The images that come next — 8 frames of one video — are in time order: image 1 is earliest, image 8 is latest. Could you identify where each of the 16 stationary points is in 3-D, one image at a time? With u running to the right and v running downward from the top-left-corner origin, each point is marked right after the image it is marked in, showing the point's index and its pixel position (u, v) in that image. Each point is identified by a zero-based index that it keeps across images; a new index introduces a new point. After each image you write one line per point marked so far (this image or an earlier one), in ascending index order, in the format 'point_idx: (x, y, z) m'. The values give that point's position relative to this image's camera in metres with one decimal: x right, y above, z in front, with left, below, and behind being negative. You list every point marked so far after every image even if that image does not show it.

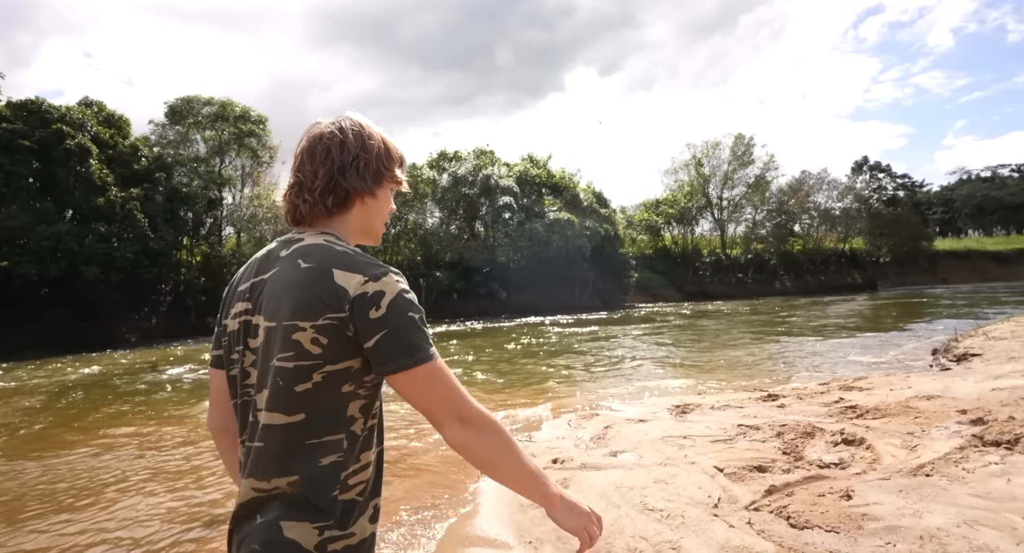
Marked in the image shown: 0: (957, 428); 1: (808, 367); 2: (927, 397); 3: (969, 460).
0: (+3.4, -1.1, +4.1) m
1: (+4.5, -1.4, +8.4) m
2: (+3.9, -1.1, +5.1) m
3: (+2.8, -1.1, +3.4) m
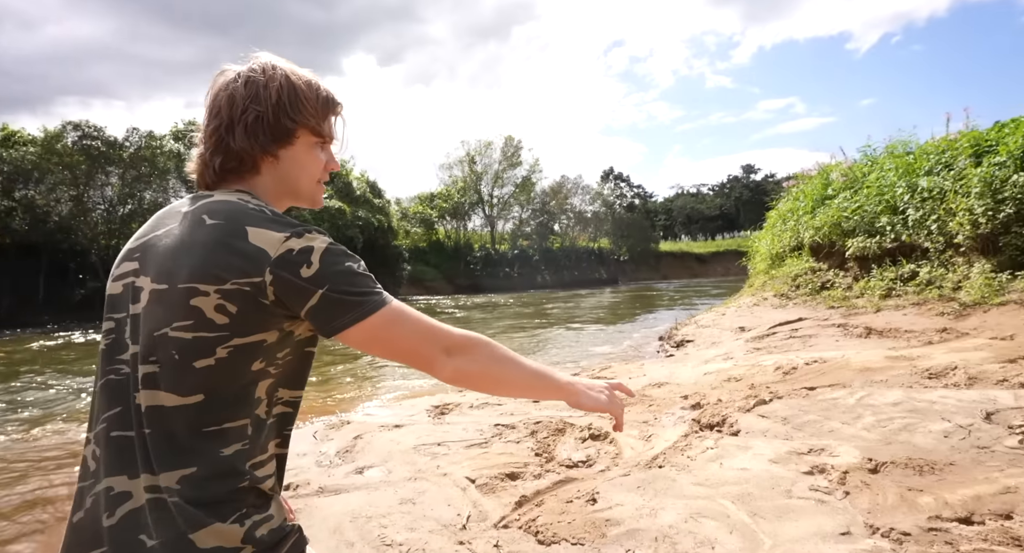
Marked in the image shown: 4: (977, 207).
0: (+1.4, -1.1, +4.5) m
1: (+0.8, -1.3, +8.9) m
2: (+1.5, -1.1, +5.6) m
3: (+1.2, -1.1, +3.6) m
4: (+6.4, +1.0, +7.5) m
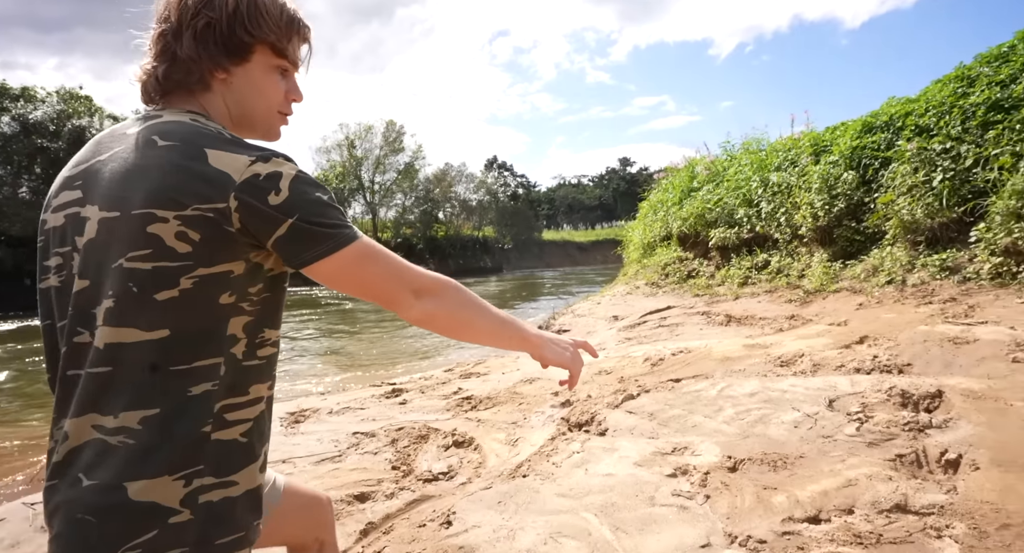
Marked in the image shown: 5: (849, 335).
0: (+0.3, -1.0, +4.3) m
1: (-1.1, -1.2, +8.5) m
2: (+0.2, -1.0, +5.4) m
3: (+0.3, -1.0, +3.4) m
4: (+4.6, +1.1, +8.2) m
5: (+2.7, -0.5, +4.4) m
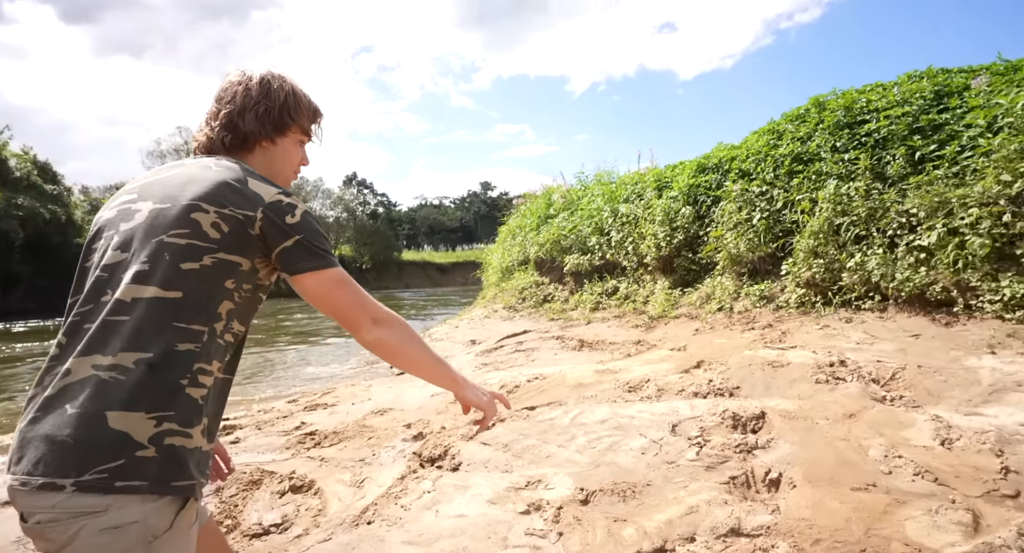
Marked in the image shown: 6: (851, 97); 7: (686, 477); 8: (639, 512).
0: (-0.8, -1.2, +4.0) m
1: (-3.2, -1.5, +7.7) m
2: (-1.2, -1.2, +5.0) m
3: (-0.6, -1.2, +3.1) m
4: (+2.4, +0.7, +8.9) m
5: (+1.5, -0.7, +4.8) m
6: (+4.1, +2.2, +6.5) m
7: (+0.8, -1.0, +2.7) m
8: (+0.6, -1.0, +2.4) m
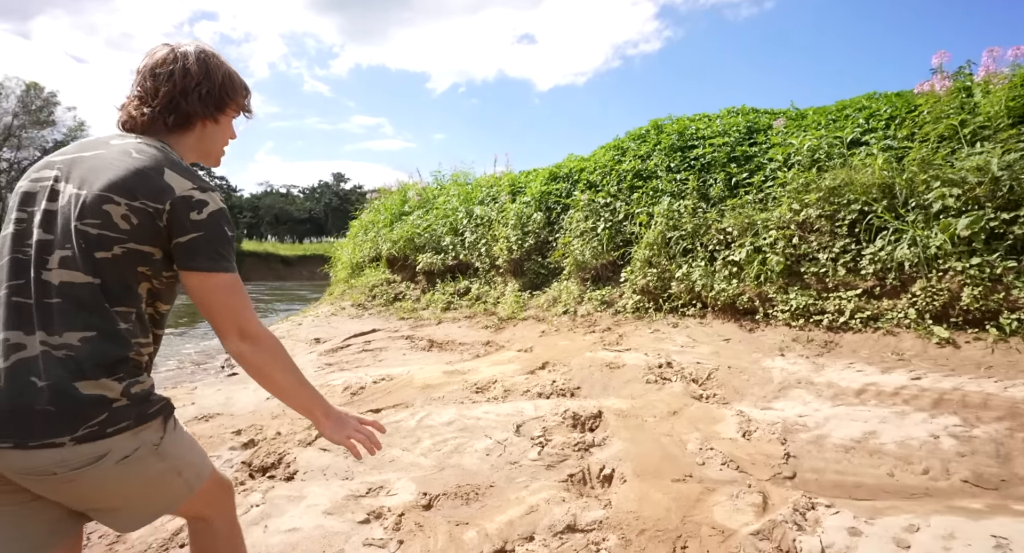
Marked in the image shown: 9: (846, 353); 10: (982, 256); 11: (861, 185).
0: (-1.9, -1.2, +3.6) m
1: (-5.2, -1.3, +6.5) m
2: (-2.5, -1.1, +4.5) m
3: (-1.4, -1.2, +2.8) m
4: (0.0, +0.7, +9.2) m
5: (+0.2, -0.8, +4.9) m
6: (+2.3, +2.0, +7.3) m
7: (+0.1, -1.0, +2.7) m
8: (-0.1, -1.1, +2.4) m
9: (+2.6, -0.6, +4.2) m
10: (+3.6, +0.2, +4.2) m
11: (+3.2, +0.8, +5.0) m
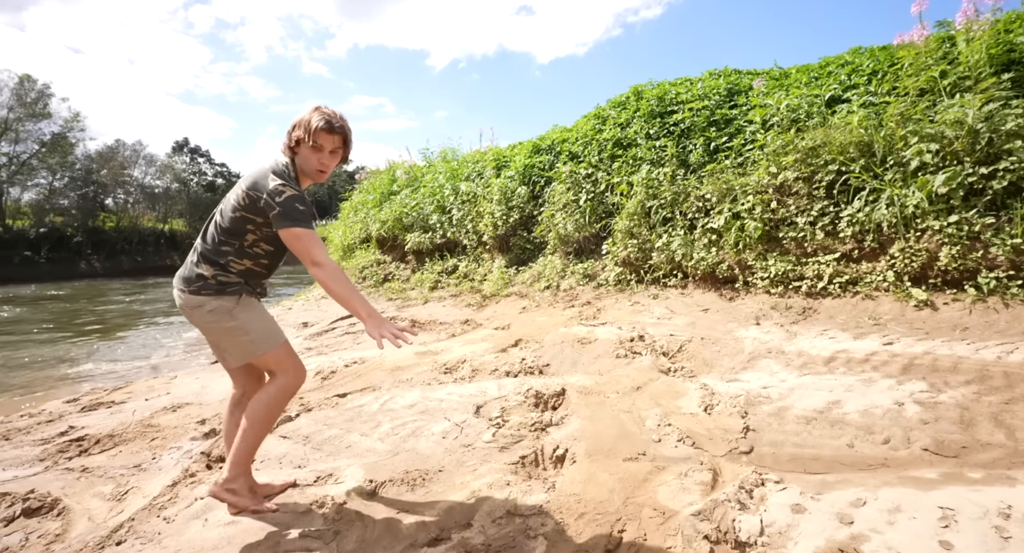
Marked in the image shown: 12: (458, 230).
0: (-2.1, -1.1, +3.5) m
1: (-5.4, -1.2, +6.5) m
2: (-2.7, -1.1, +4.4) m
3: (-1.7, -1.1, +2.7) m
4: (-0.3, +1.1, +9.0) m
5: (0.0, -0.5, +4.8) m
6: (+2.0, +2.4, +7.1) m
7: (-0.2, -0.9, +2.7) m
8: (-0.4, -1.0, +2.4) m
9: (+2.3, -0.3, +4.1) m
10: (+3.3, +0.5, +4.0) m
11: (+2.9, +1.2, +4.8) m
12: (-1.0, +0.9, +10.2) m
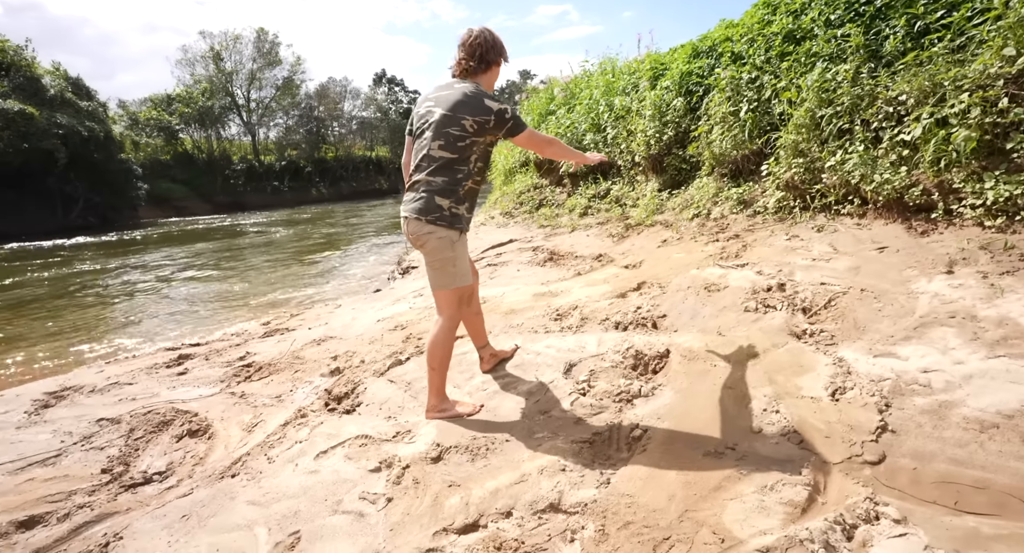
0: (-1.4, -0.8, +3.9) m
1: (-3.6, -0.4, +7.8) m
2: (-1.7, -0.6, +5.0) m
3: (-1.2, -0.9, +3.0) m
4: (+2.0, +2.2, +8.2) m
5: (+1.0, 0.0, +4.4) m
6: (+3.5, +3.2, +5.5) m
7: (+0.2, -0.7, +2.5) m
8: (-0.1, -0.8, +2.3) m
9: (+2.9, +0.1, +3.0) m
10: (+3.8, +0.8, +2.4) m
11: (+3.7, +1.6, +3.2) m
12: (+1.7, +2.2, +9.6) m
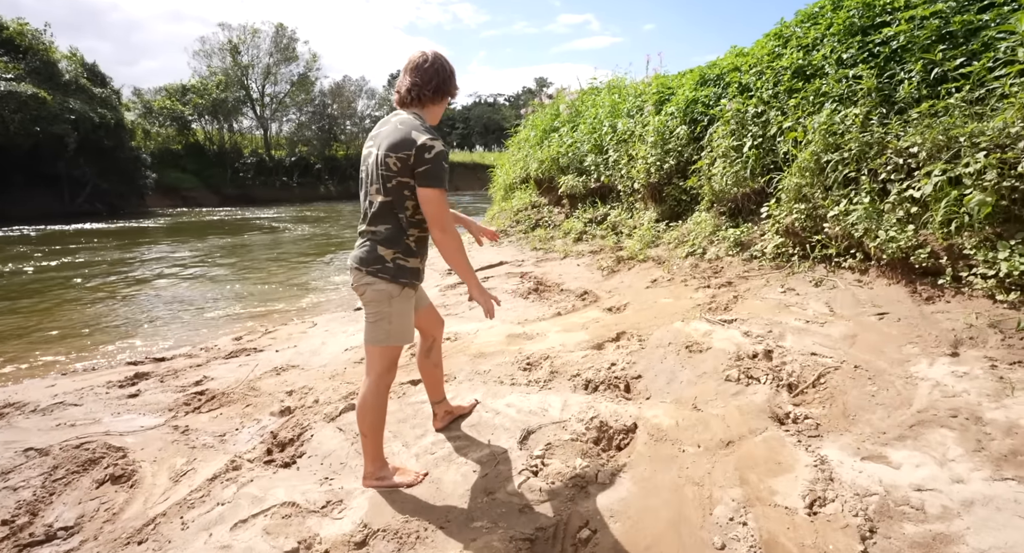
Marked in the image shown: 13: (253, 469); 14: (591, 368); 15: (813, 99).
0: (-1.6, -1.0, +3.7) m
1: (-3.7, -0.5, +7.5) m
2: (-1.9, -0.8, +4.7) m
3: (-1.5, -1.1, +2.8) m
4: (+2.0, +1.7, +7.9) m
5: (+0.7, -0.4, +4.1) m
6: (+3.5, +2.7, +5.2) m
7: (-0.1, -1.0, +2.2) m
8: (-0.4, -1.1, +2.0) m
9: (+2.7, -0.4, +2.7) m
10: (+3.6, +0.3, +2.2) m
11: (+3.5, +1.1, +3.0) m
12: (+1.6, +1.7, +9.3) m
13: (-1.4, -1.0, +3.1) m
14: (+0.5, -0.6, +3.4) m
15: (+2.8, +1.7, +5.2) m
